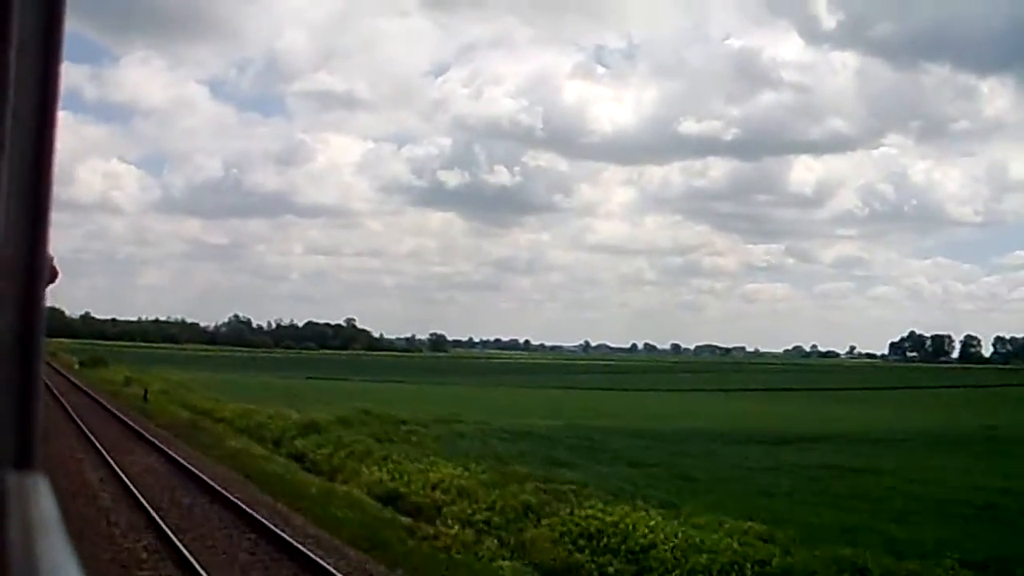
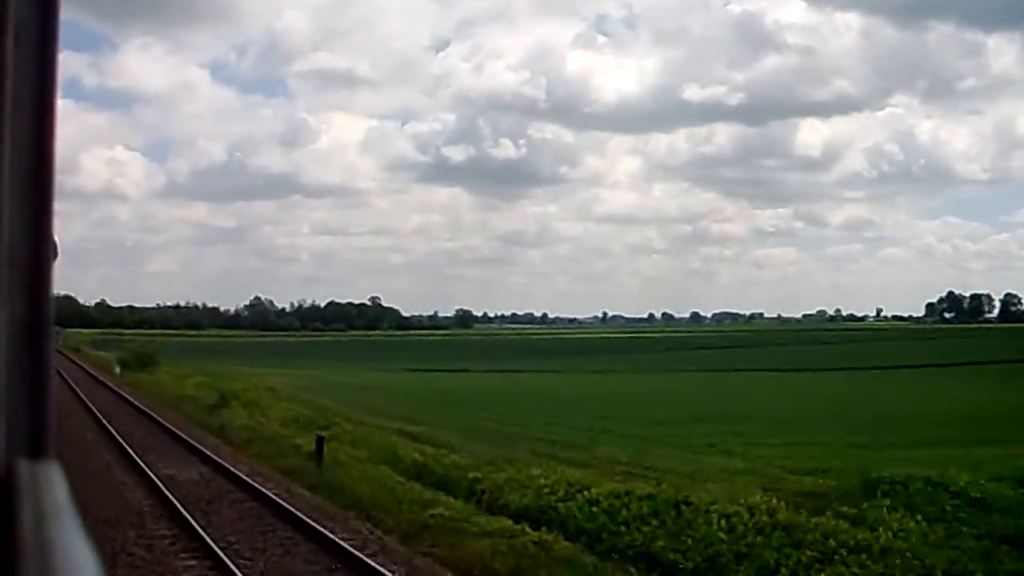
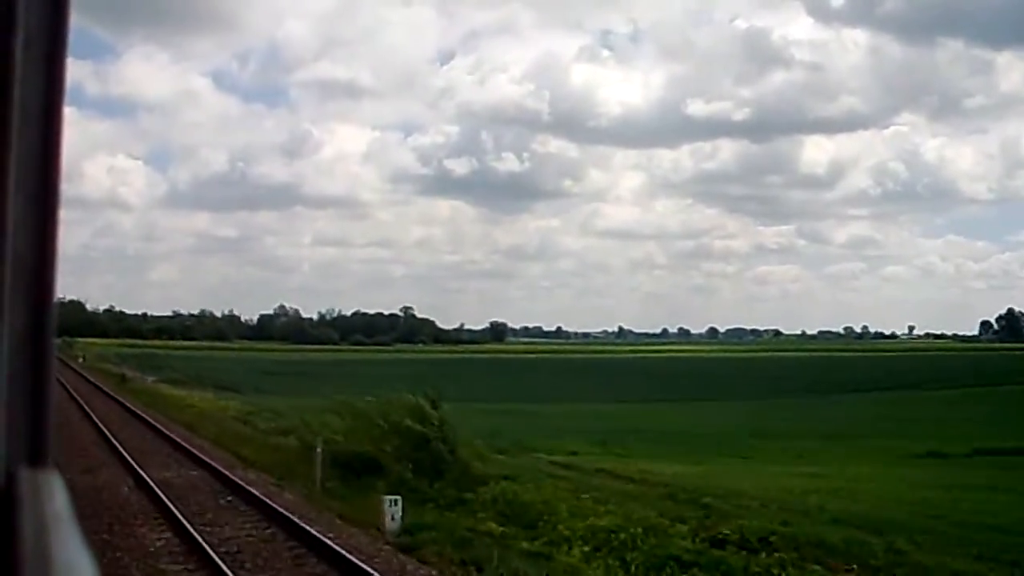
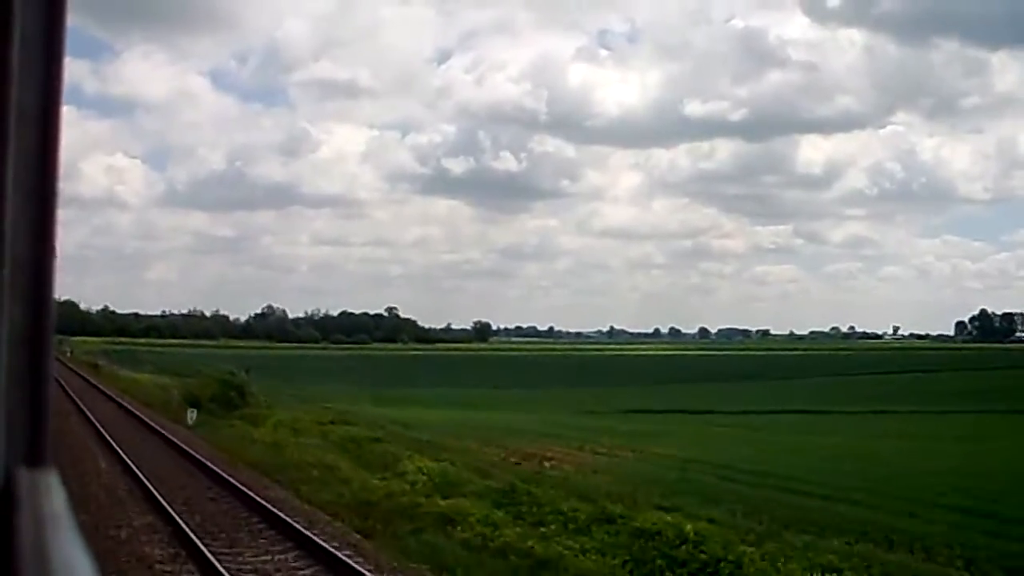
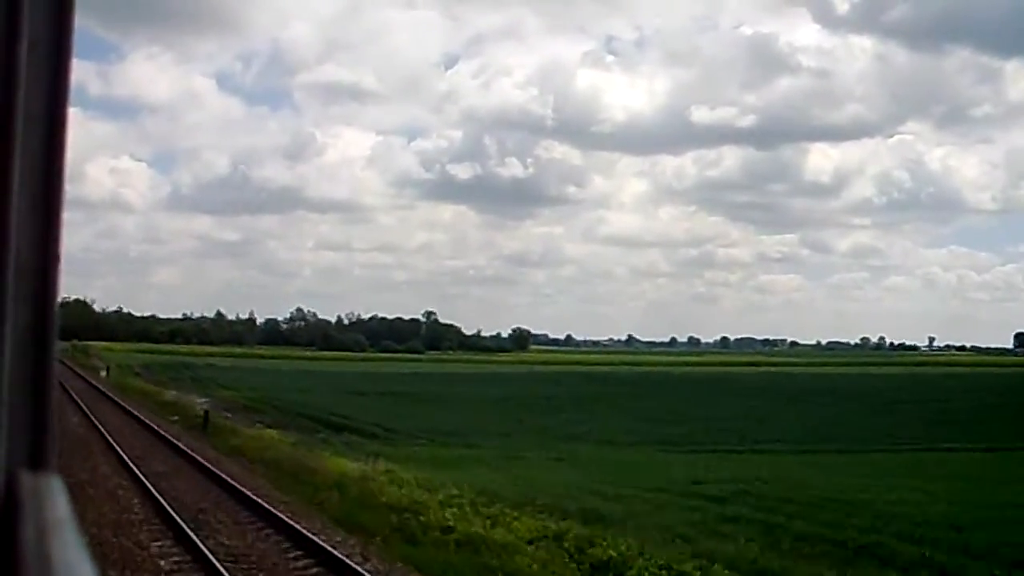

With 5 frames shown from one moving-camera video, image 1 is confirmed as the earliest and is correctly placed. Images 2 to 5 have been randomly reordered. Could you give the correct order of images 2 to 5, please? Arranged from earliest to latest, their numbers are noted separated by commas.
2, 4, 3, 5
